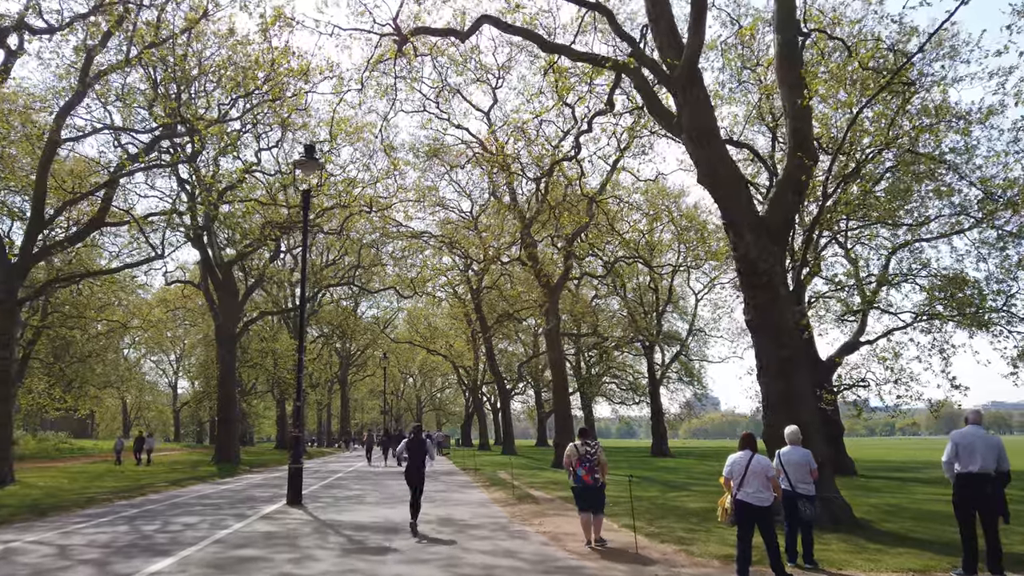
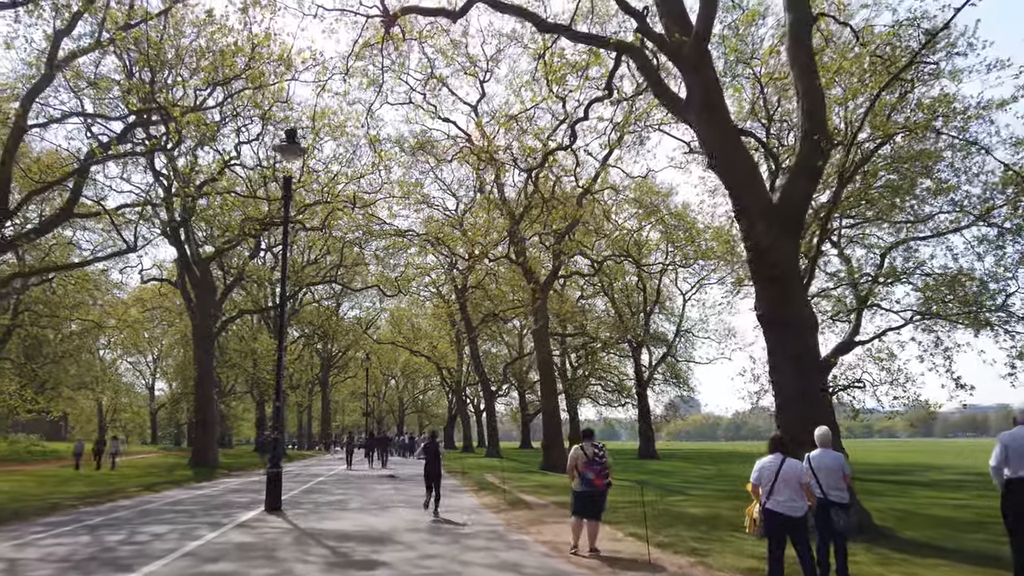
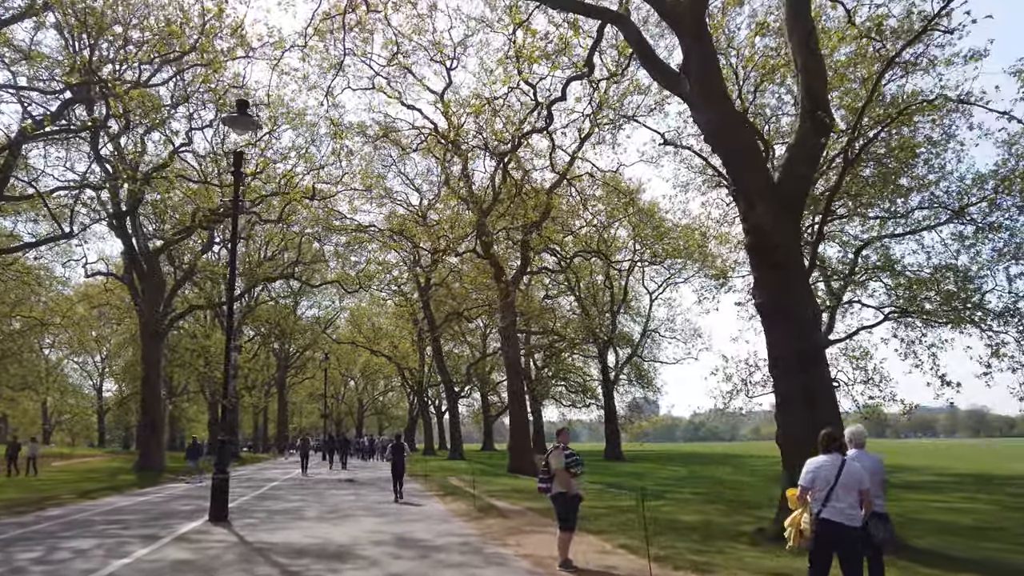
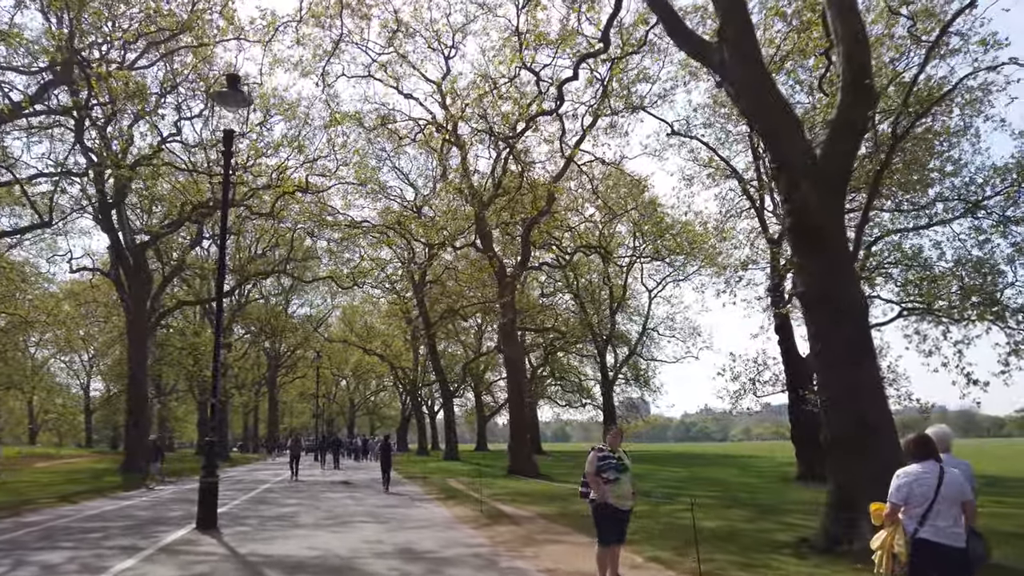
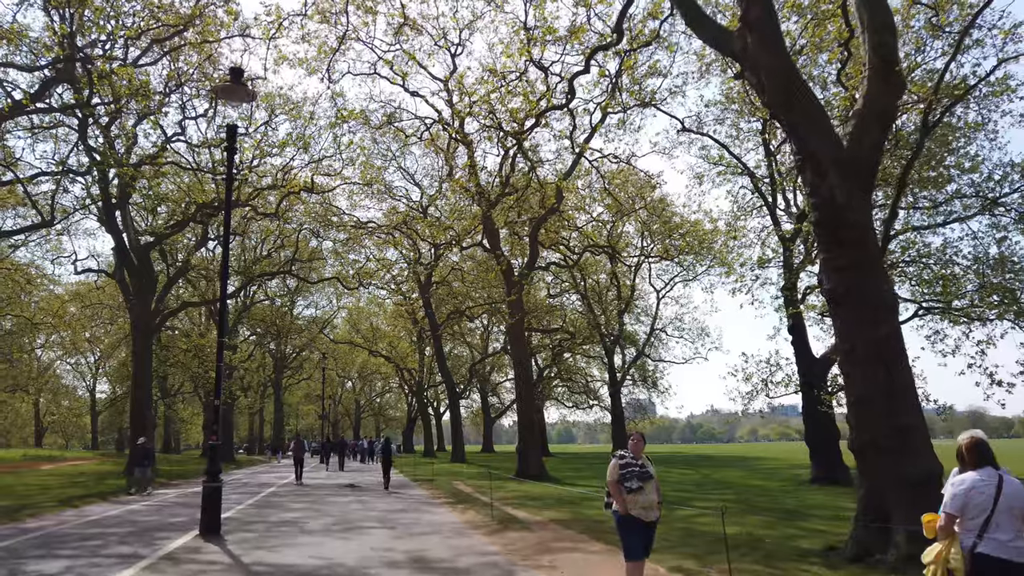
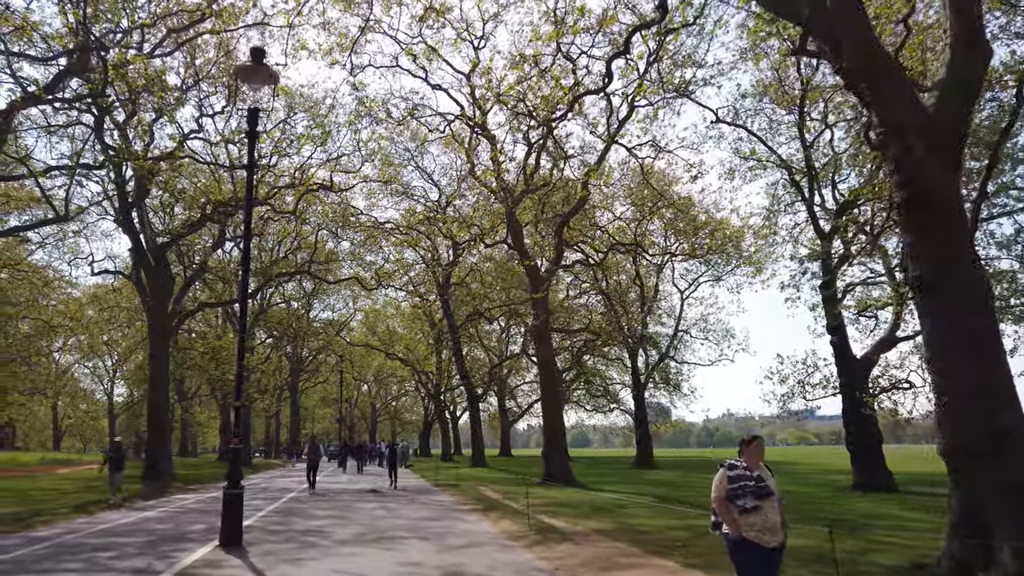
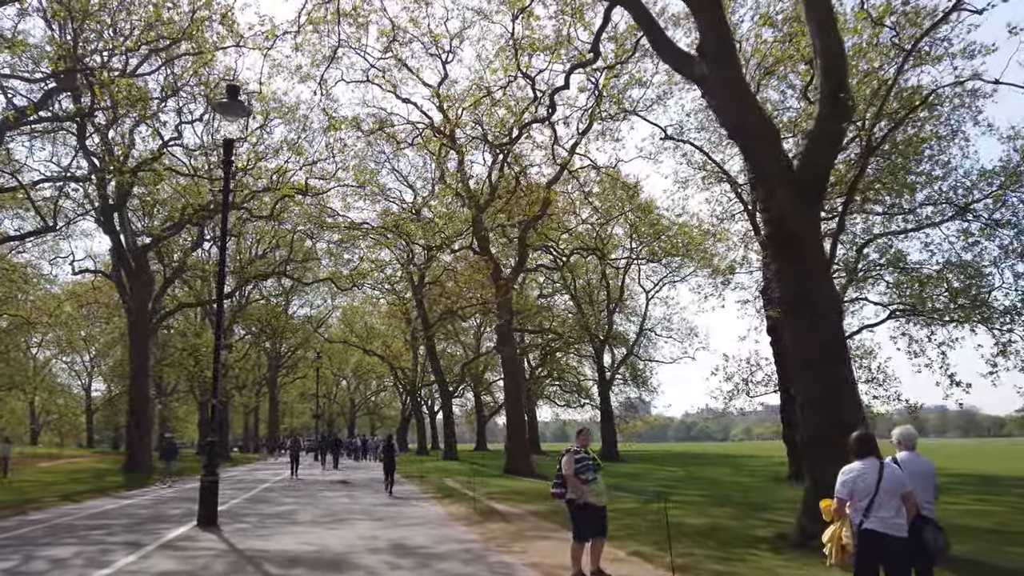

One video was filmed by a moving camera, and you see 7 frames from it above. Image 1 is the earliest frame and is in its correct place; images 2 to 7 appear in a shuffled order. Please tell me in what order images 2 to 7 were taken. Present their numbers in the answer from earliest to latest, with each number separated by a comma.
2, 3, 7, 4, 5, 6
